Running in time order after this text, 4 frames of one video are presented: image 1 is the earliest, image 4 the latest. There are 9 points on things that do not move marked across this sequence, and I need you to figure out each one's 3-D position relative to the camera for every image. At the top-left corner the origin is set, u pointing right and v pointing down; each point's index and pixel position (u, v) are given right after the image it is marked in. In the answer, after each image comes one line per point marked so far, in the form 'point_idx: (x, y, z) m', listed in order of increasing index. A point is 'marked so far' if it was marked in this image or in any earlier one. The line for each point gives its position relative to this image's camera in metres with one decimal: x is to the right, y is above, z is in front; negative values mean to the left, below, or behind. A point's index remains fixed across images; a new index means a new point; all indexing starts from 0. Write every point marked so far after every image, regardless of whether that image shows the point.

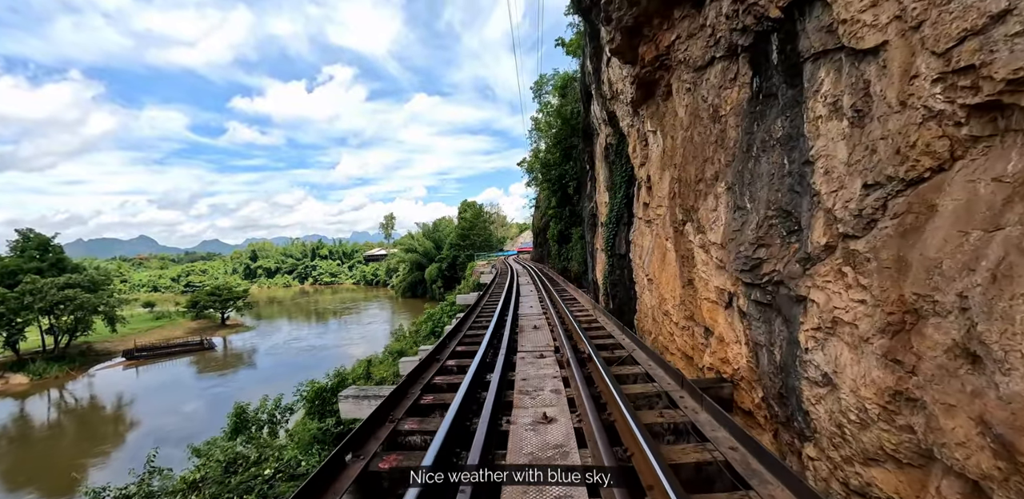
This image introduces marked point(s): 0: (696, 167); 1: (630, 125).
0: (+1.9, +0.9, +4.8) m
1: (+2.1, +2.2, +8.1) m
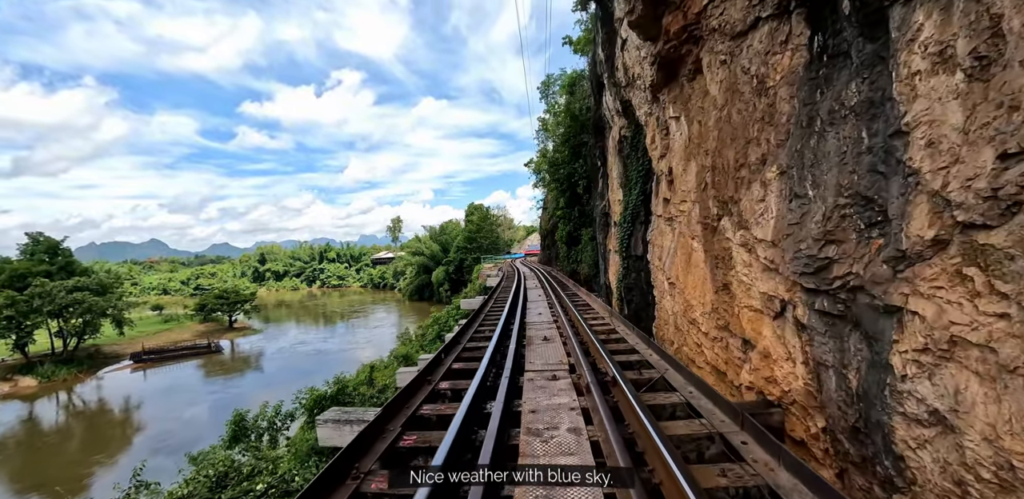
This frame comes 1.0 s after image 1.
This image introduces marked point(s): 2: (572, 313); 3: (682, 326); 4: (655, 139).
0: (+2.0, +0.9, +4.1) m
1: (+2.2, +2.2, +7.4) m
2: (+1.1, -1.2, +8.6) m
3: (+2.3, -1.1, +6.3) m
4: (+2.3, +1.8, +7.2) m
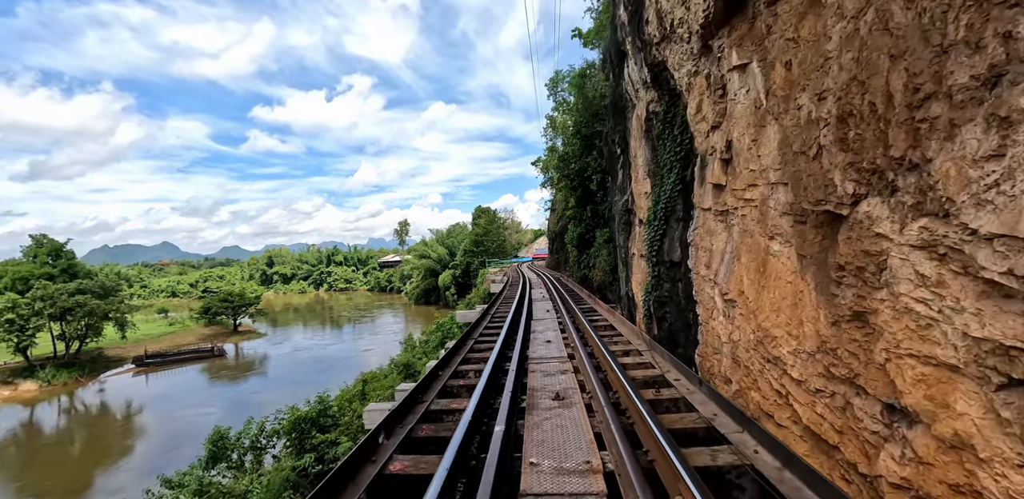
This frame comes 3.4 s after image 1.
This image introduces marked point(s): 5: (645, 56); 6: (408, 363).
0: (+1.9, +0.9, +2.2) m
1: (+2.2, +2.1, +5.5) m
2: (+1.2, -1.3, +6.8) m
3: (+2.3, -1.1, +4.5) m
4: (+2.2, +1.7, +5.4) m
5: (+2.1, +3.0, +7.2) m
6: (-4.6, -4.9, +19.5) m
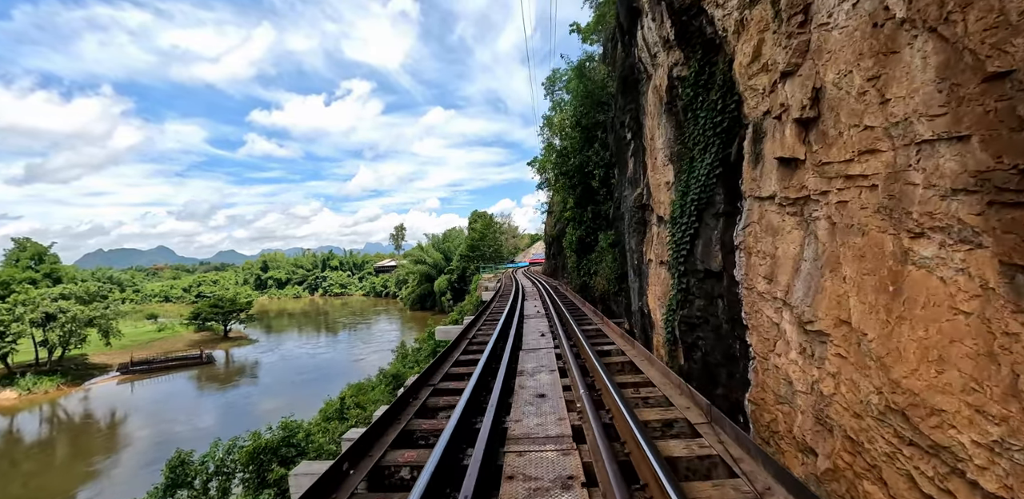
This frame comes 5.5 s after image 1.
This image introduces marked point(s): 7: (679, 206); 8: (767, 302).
0: (+1.8, +0.8, +0.6) m
1: (+2.0, +2.1, +3.9) m
2: (+1.0, -1.4, +5.1) m
3: (+2.1, -1.1, +2.8) m
4: (+2.1, +1.7, +3.8) m
5: (+1.9, +3.0, +5.5) m
6: (-4.8, -5.1, +17.7) m
7: (+2.0, +0.5, +5.5) m
8: (+2.2, -0.4, +3.9) m
